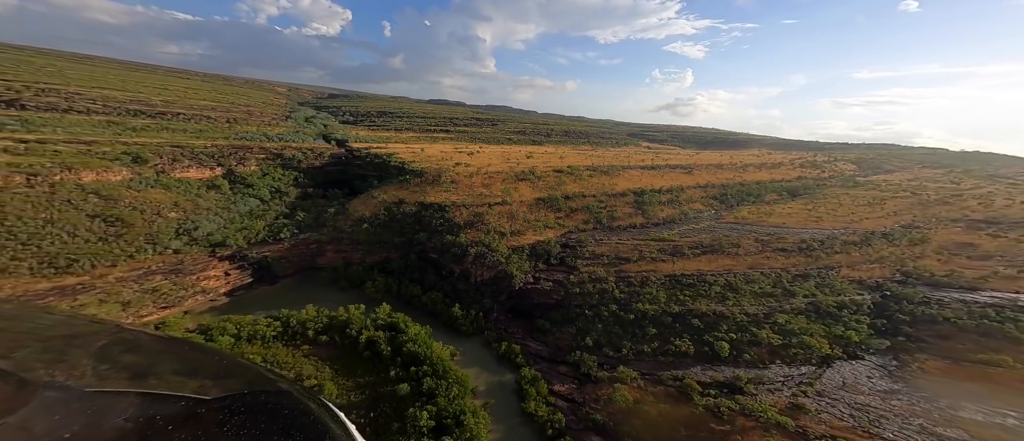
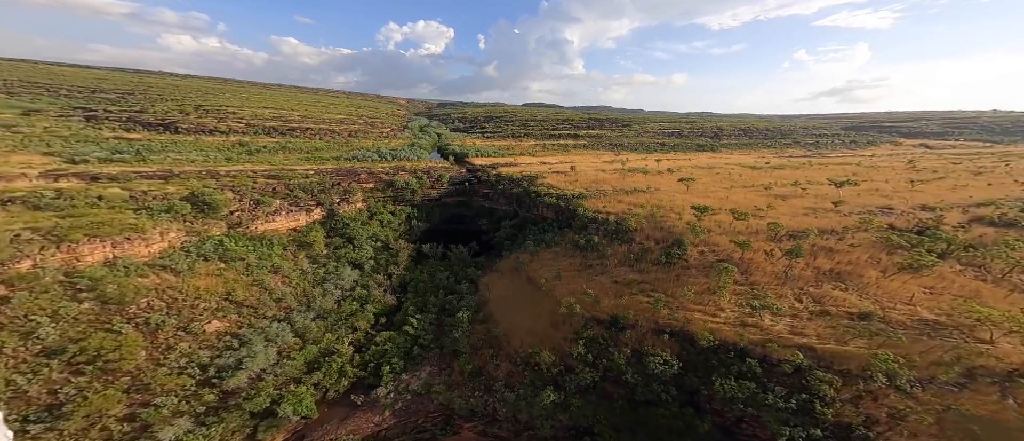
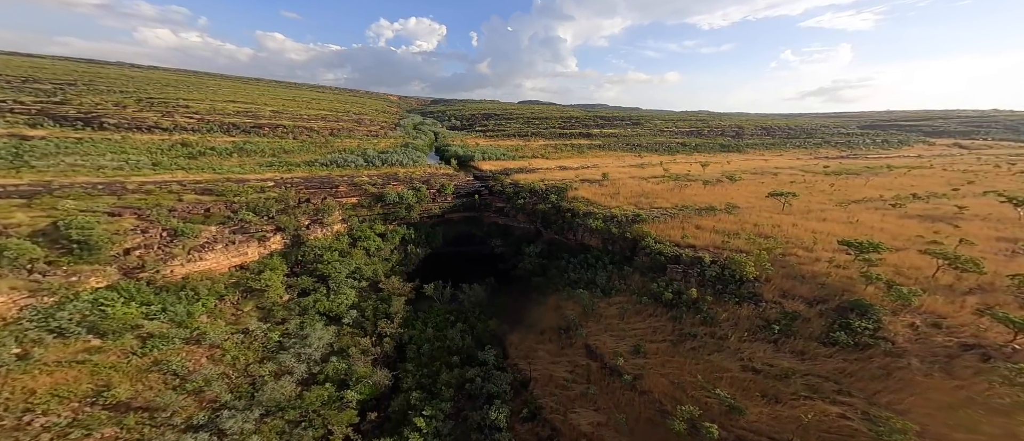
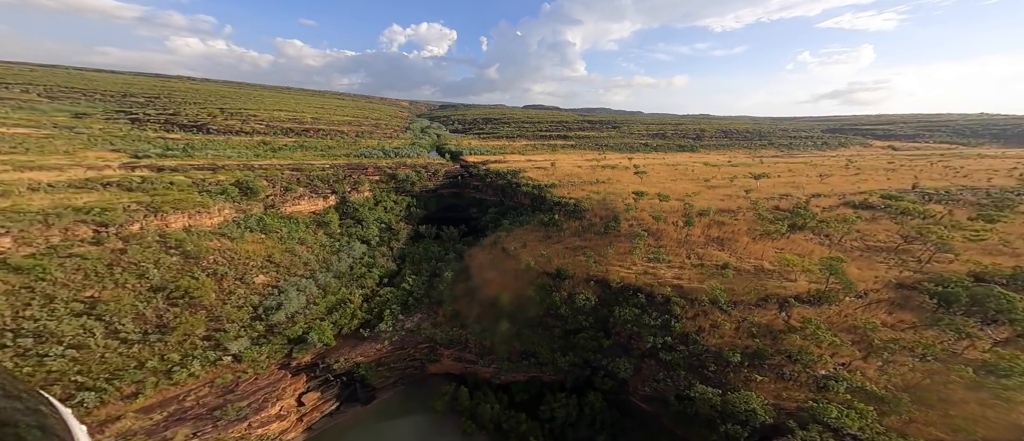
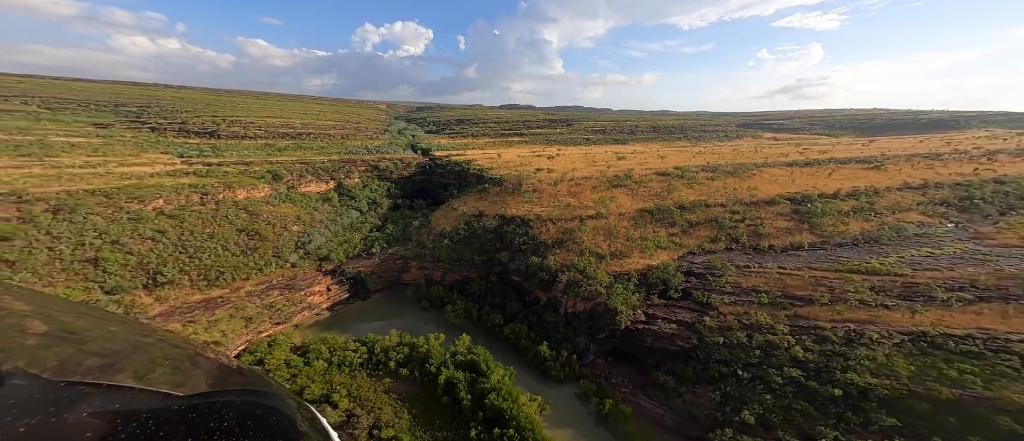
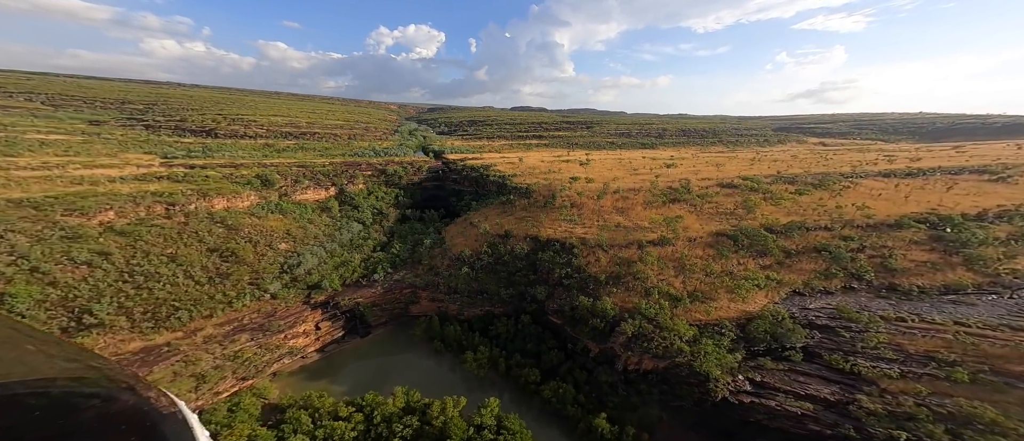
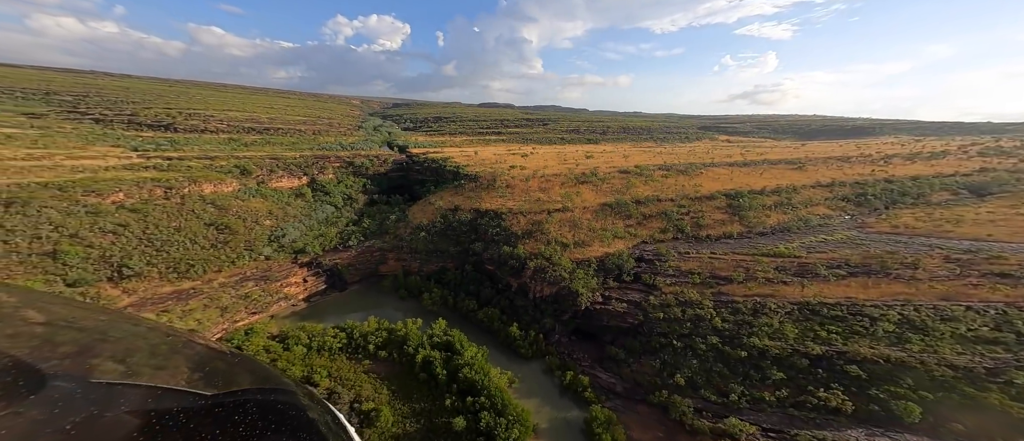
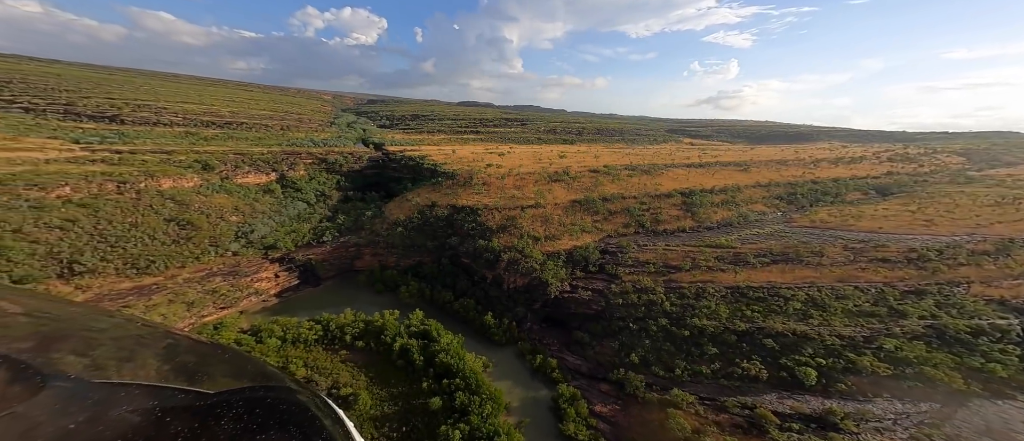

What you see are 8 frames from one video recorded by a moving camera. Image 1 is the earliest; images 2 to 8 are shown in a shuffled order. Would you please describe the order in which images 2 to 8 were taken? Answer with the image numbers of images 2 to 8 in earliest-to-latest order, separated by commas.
8, 7, 5, 6, 4, 2, 3
